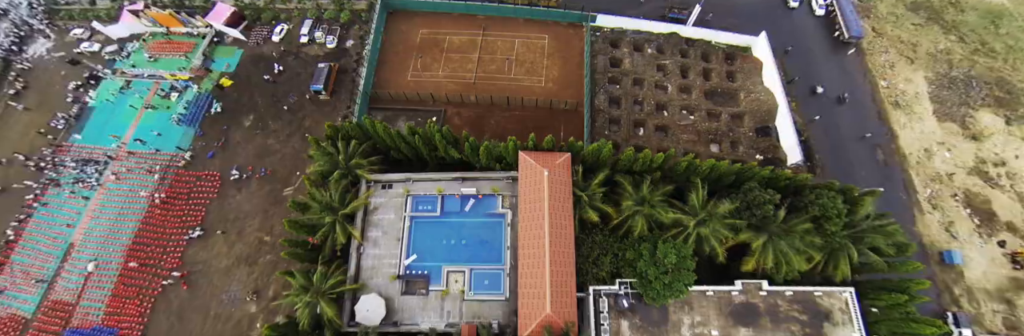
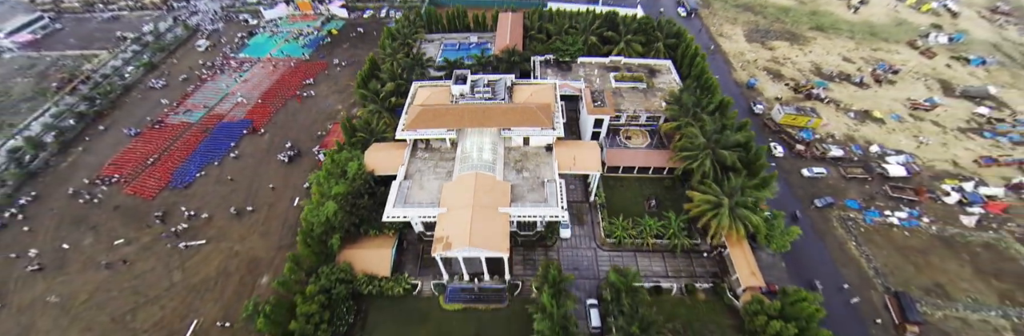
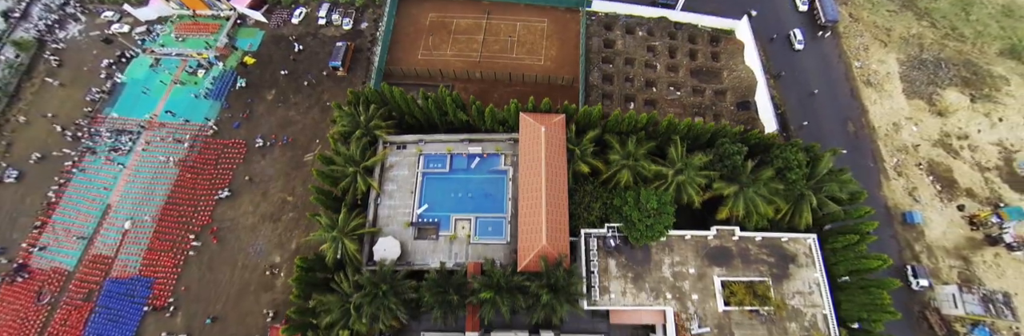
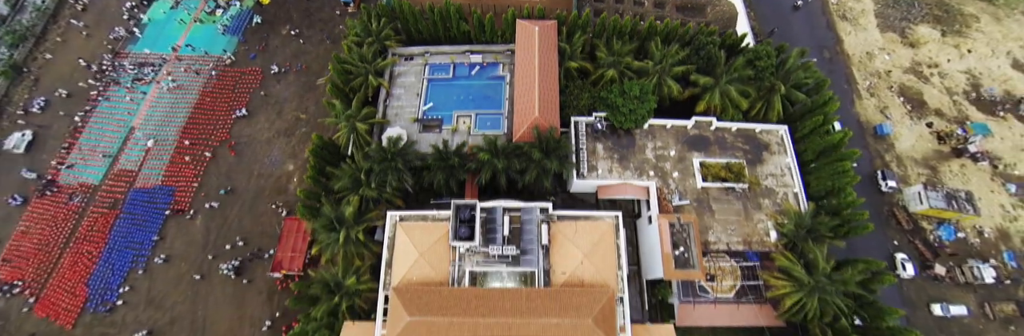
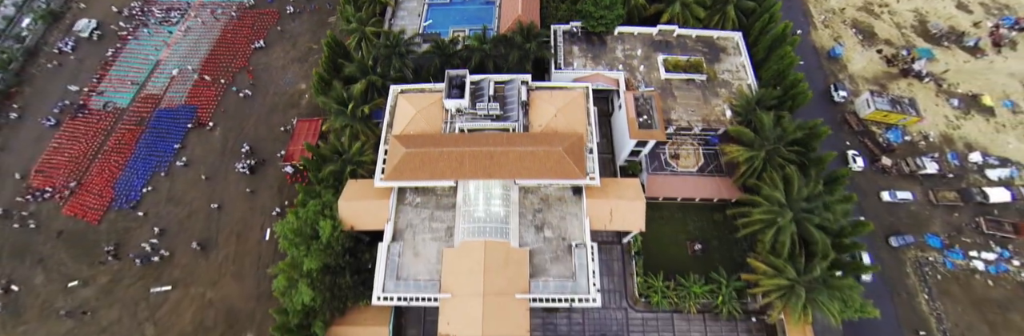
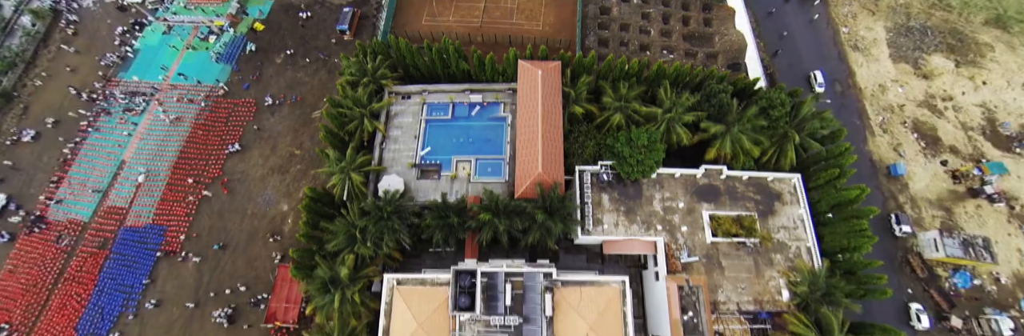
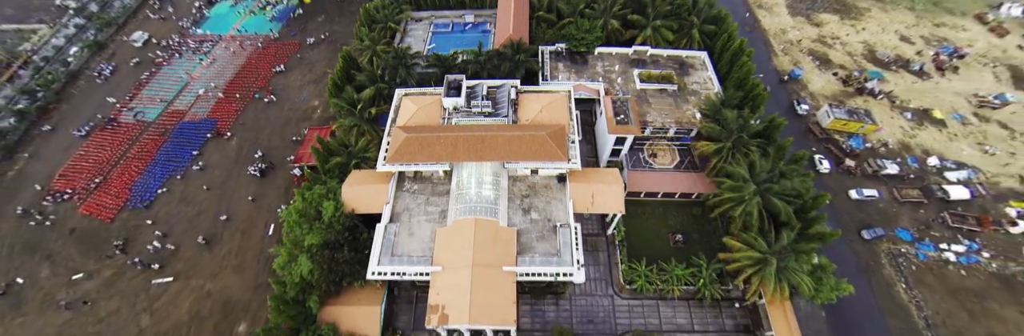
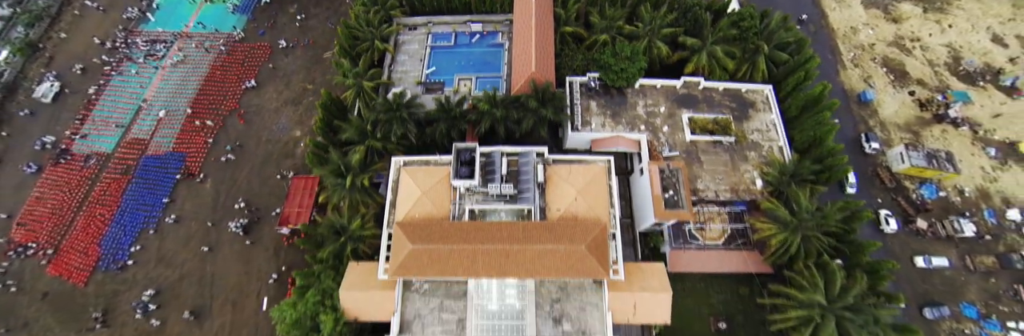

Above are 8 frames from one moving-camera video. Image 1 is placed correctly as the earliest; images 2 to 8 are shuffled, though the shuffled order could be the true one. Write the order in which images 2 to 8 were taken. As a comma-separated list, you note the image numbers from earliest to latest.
3, 6, 4, 8, 5, 7, 2
